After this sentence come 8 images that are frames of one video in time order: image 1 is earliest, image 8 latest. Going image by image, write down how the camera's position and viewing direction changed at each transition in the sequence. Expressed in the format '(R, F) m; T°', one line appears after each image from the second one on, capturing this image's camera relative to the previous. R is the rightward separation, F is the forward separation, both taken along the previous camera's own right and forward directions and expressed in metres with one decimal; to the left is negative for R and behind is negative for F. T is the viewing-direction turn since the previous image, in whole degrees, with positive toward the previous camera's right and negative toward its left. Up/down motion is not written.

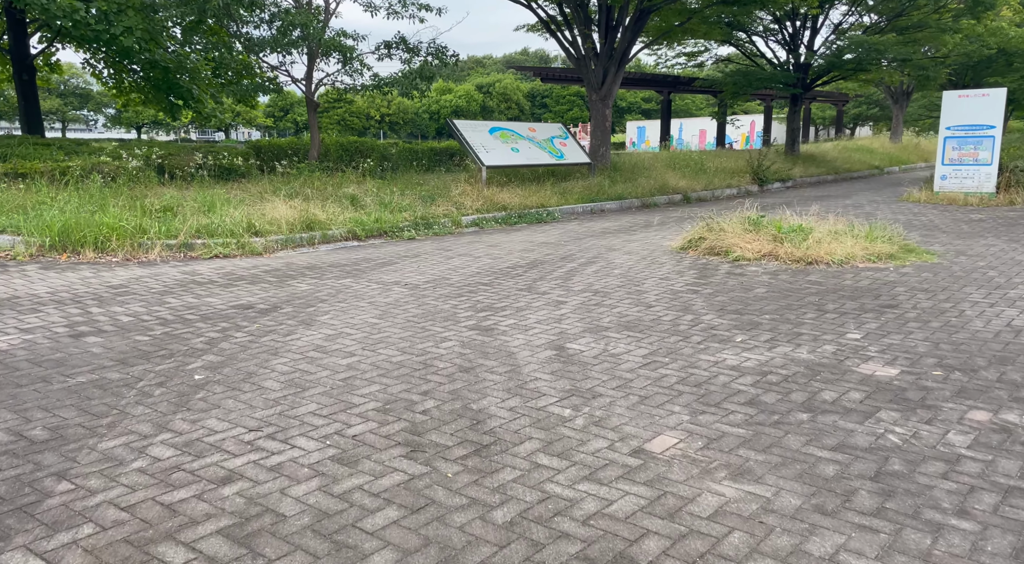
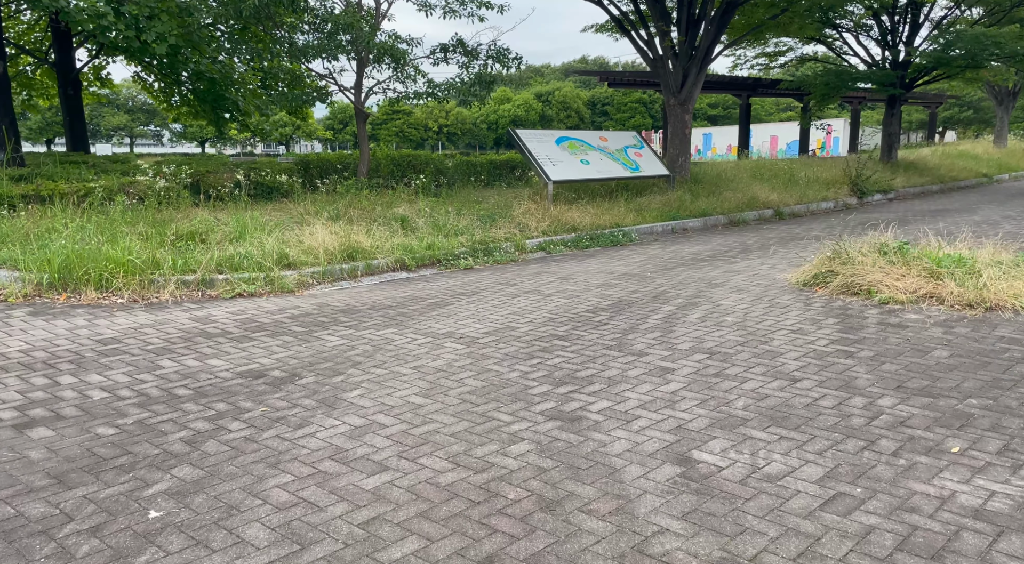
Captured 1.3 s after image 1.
(-0.2, +1.8) m; -4°
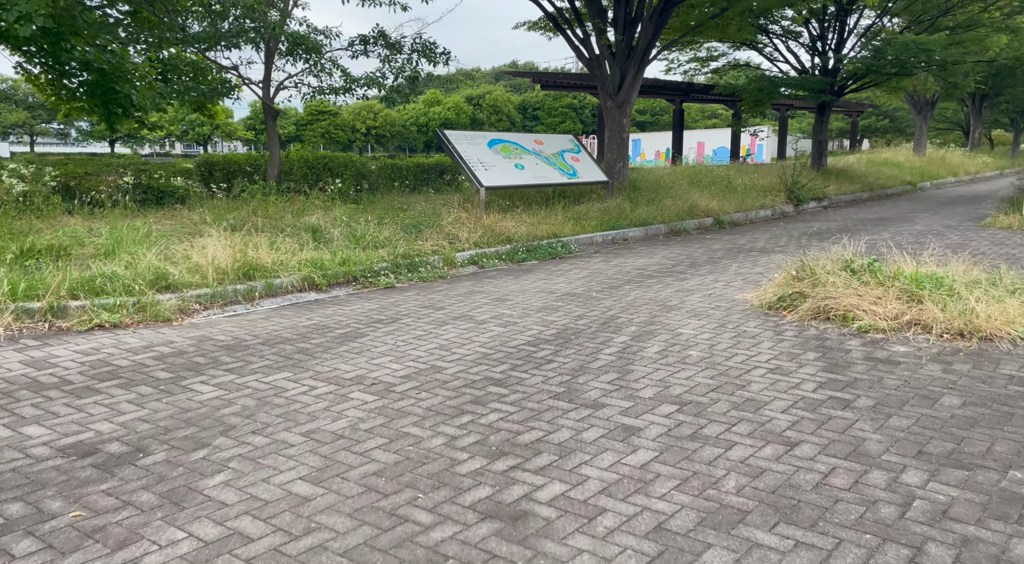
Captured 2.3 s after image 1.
(0.0, +1.2) m; +4°
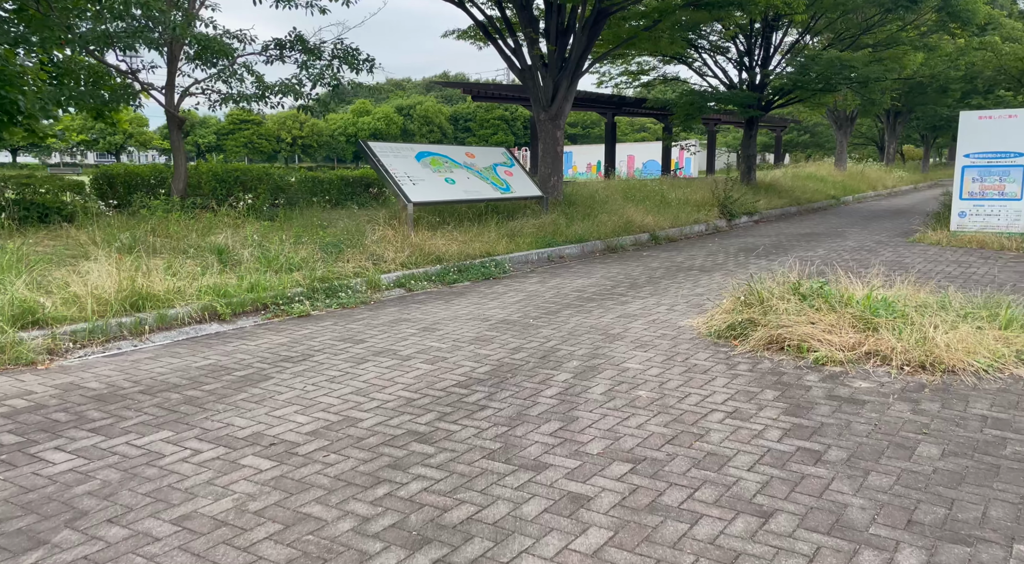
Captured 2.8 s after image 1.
(0.0, +0.7) m; +4°
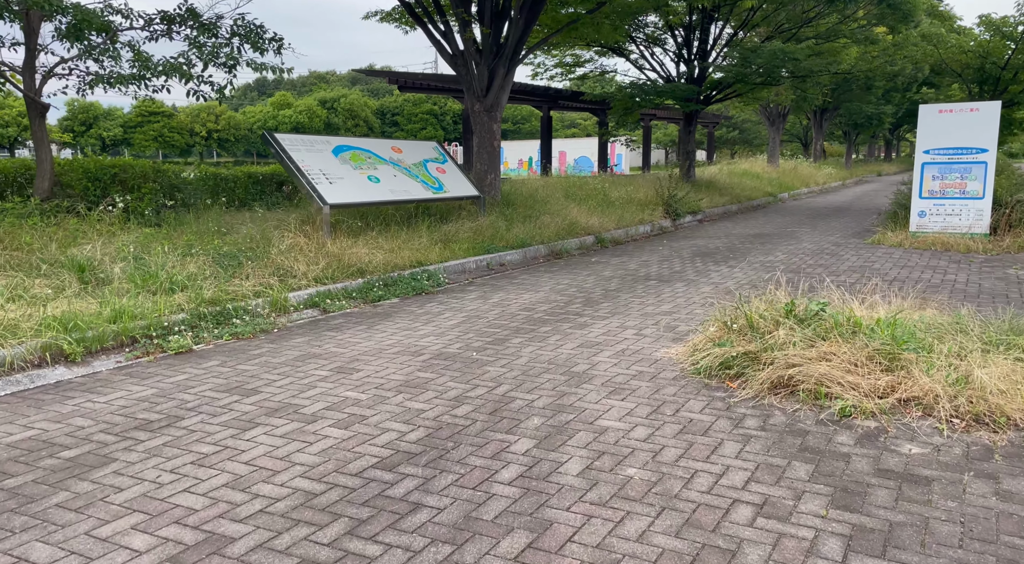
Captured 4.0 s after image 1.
(0.0, +1.6) m; +4°
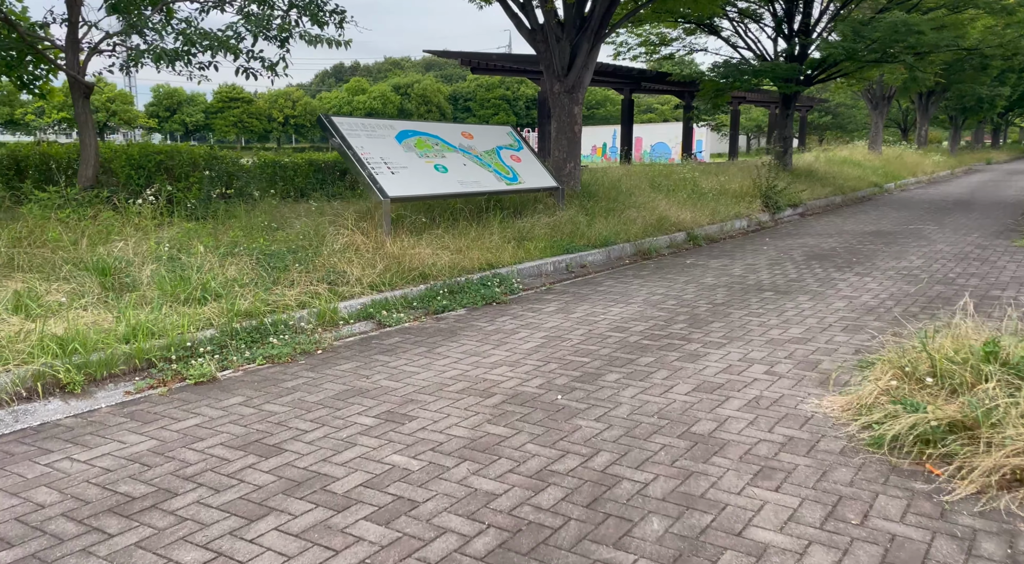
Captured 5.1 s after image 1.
(-0.2, +1.5) m; -4°
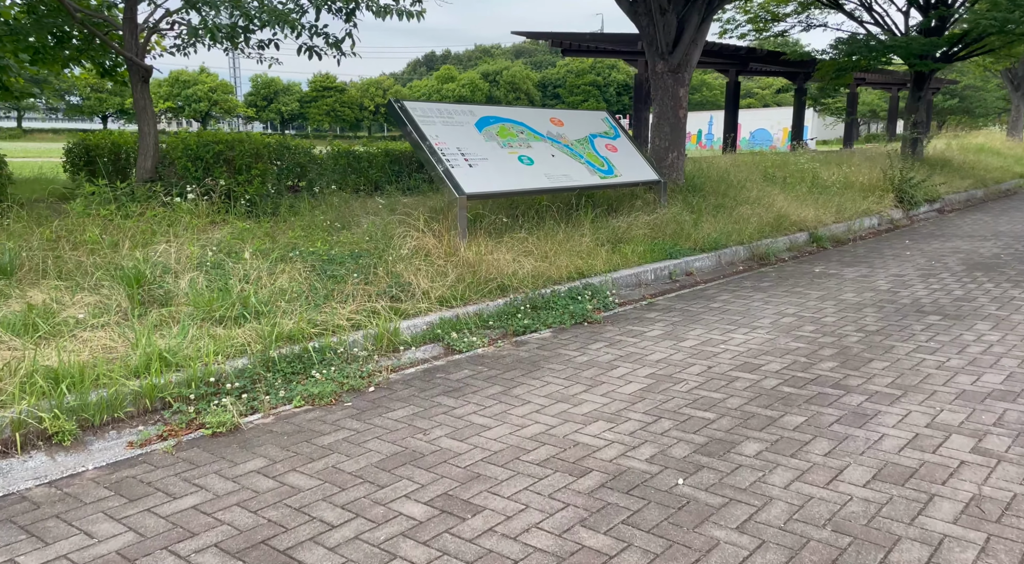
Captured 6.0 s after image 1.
(-0.1, +1.5) m; -6°
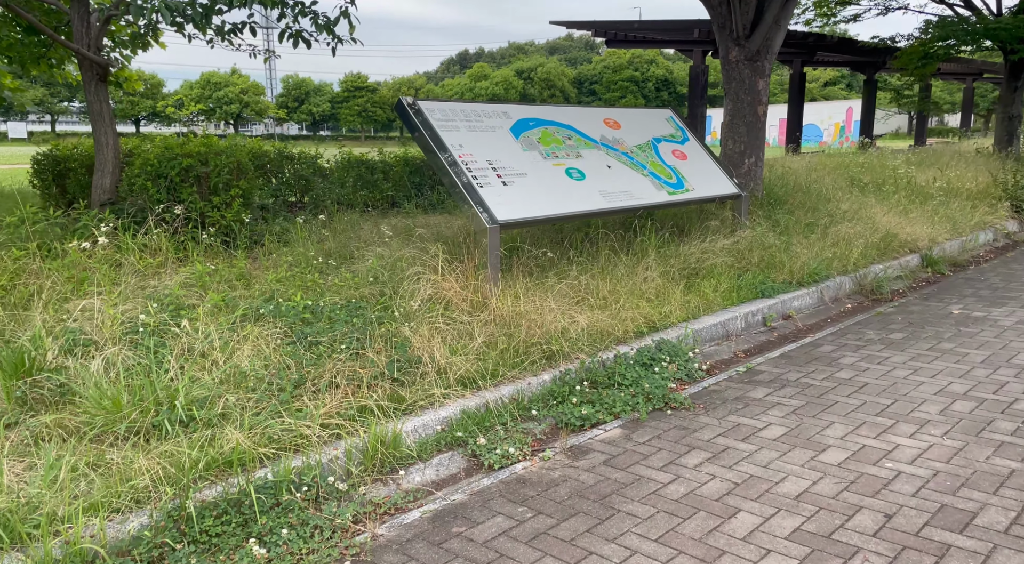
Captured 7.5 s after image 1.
(-0.1, +2.2) m; -2°
